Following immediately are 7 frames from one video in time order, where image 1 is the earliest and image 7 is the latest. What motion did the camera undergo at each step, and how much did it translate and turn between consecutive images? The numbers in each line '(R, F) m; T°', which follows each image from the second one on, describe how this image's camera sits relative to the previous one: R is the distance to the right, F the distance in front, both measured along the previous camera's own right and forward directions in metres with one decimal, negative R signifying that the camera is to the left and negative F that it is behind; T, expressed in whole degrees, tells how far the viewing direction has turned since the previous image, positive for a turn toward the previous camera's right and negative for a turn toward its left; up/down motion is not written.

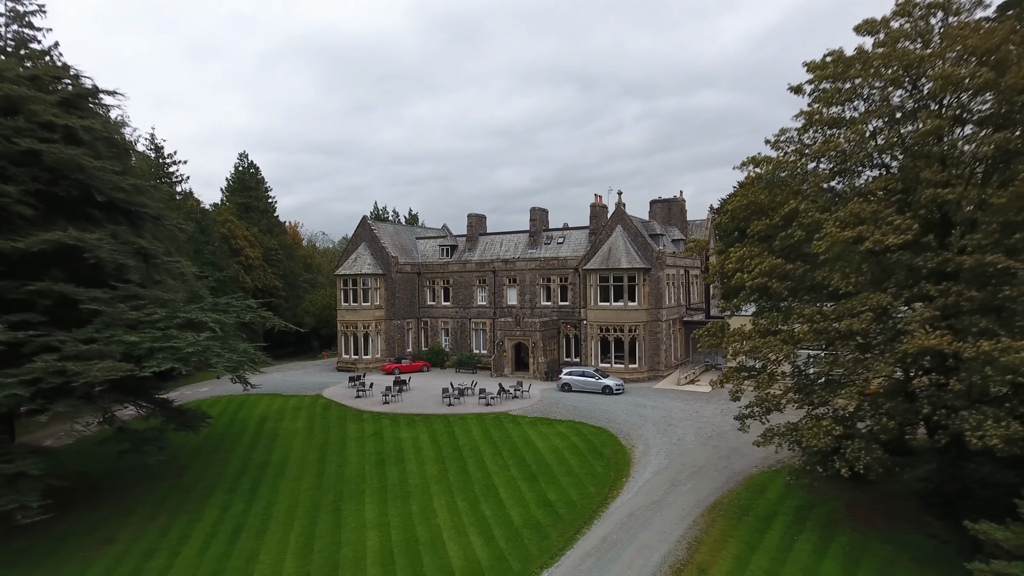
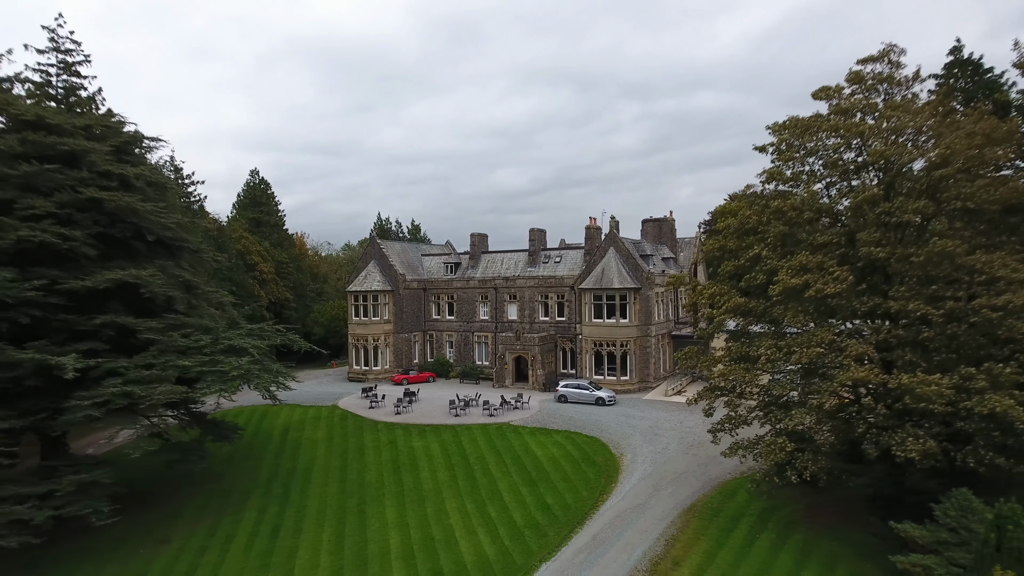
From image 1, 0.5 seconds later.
(-0.1, -2.4) m; 0°
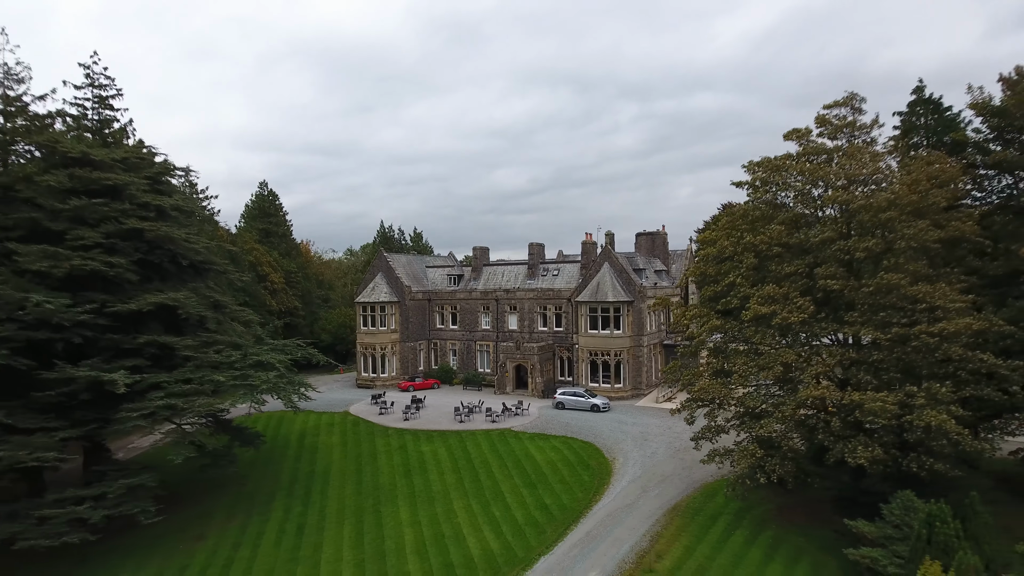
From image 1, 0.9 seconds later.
(-0.1, -2.1) m; 0°
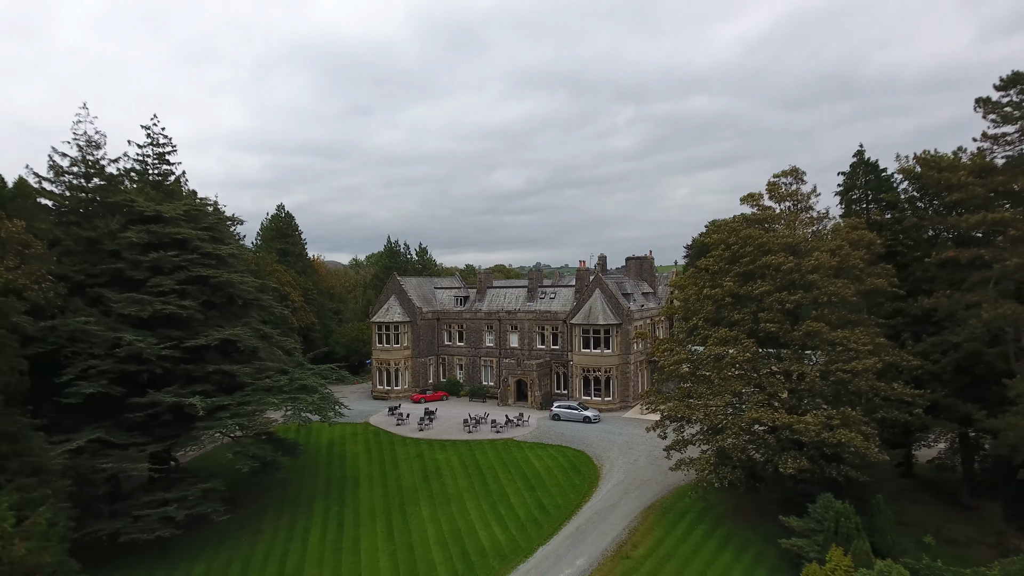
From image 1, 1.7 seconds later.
(-0.2, -4.3) m; 0°
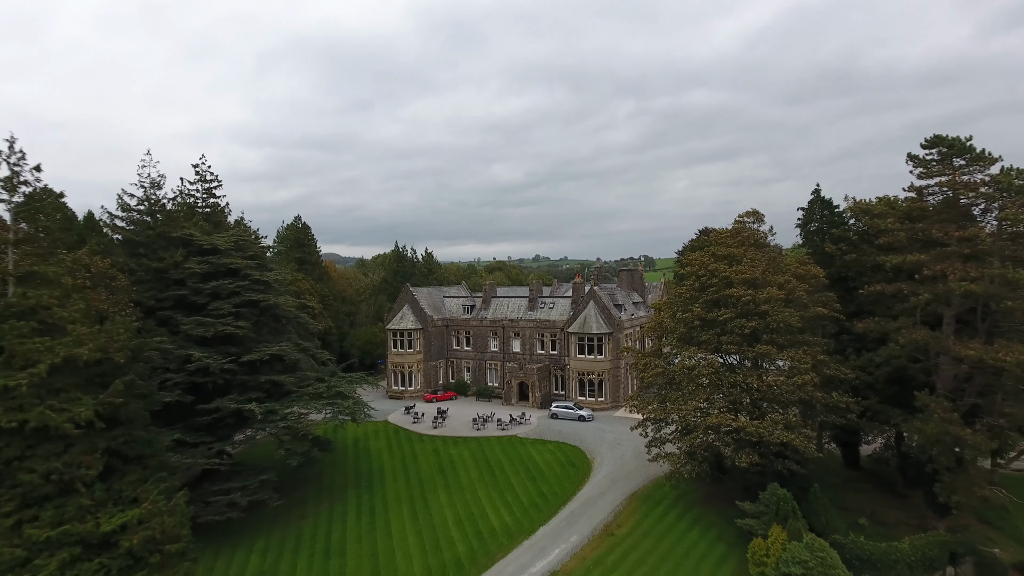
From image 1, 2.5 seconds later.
(-0.2, -4.5) m; 0°
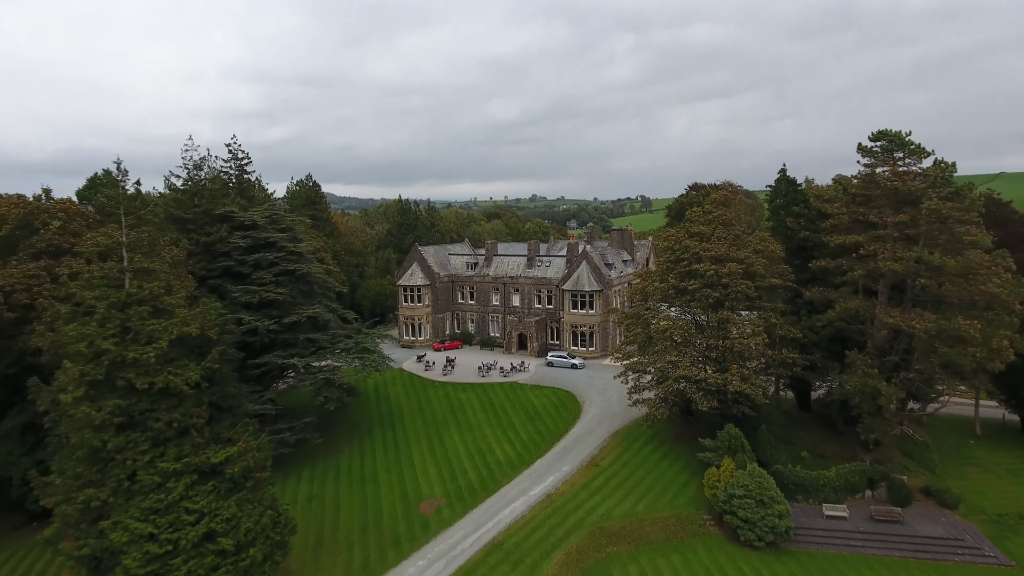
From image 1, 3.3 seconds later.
(-0.3, -4.6) m; 0°
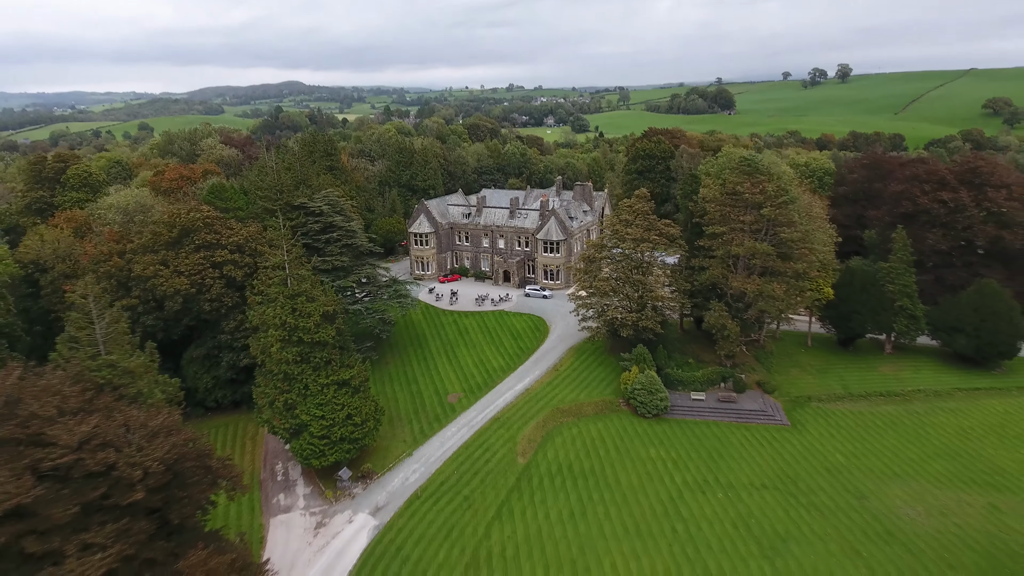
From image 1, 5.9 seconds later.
(-0.9, -16.0) m; +2°
